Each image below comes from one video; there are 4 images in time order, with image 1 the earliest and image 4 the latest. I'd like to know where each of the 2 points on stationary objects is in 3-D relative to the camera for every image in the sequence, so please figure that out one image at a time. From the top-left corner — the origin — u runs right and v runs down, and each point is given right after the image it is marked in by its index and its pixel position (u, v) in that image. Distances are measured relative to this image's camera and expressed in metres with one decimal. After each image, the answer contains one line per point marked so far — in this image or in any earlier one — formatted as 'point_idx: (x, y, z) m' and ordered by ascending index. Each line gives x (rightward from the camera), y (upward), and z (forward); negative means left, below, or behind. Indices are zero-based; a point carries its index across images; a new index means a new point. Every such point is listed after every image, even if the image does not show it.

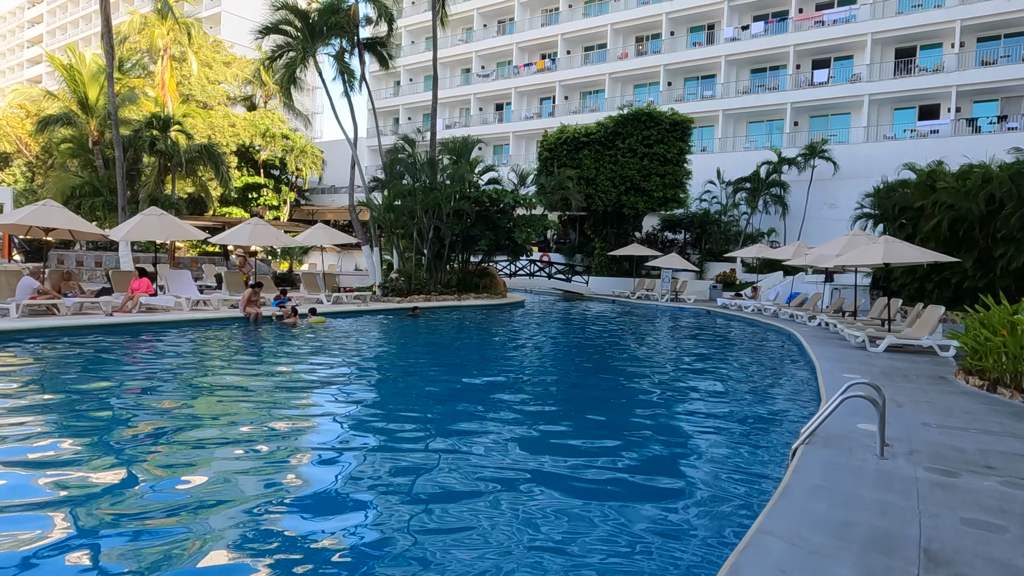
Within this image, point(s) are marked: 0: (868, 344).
0: (+6.2, -1.0, +11.5) m
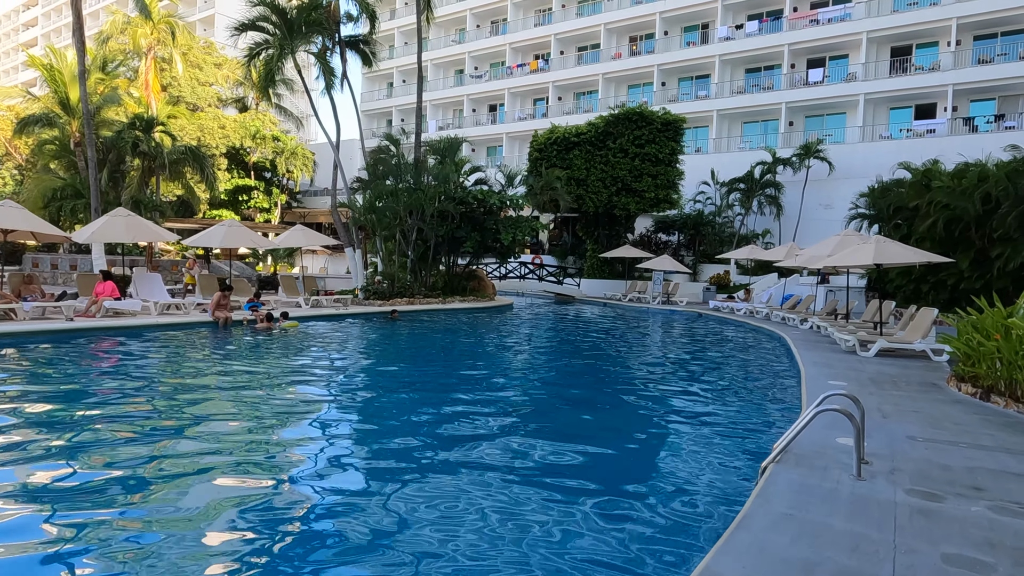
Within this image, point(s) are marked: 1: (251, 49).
0: (+5.8, -1.0, +11.1) m
1: (-6.6, +6.1, +16.8) m
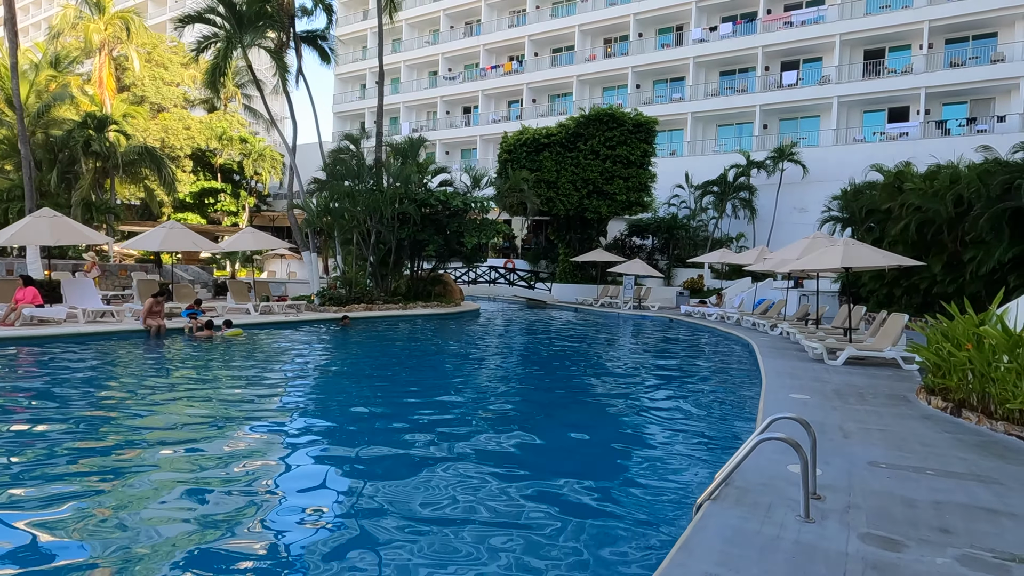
0: (+5.1, -1.1, +10.6) m
1: (-7.5, +5.9, +16.0) m
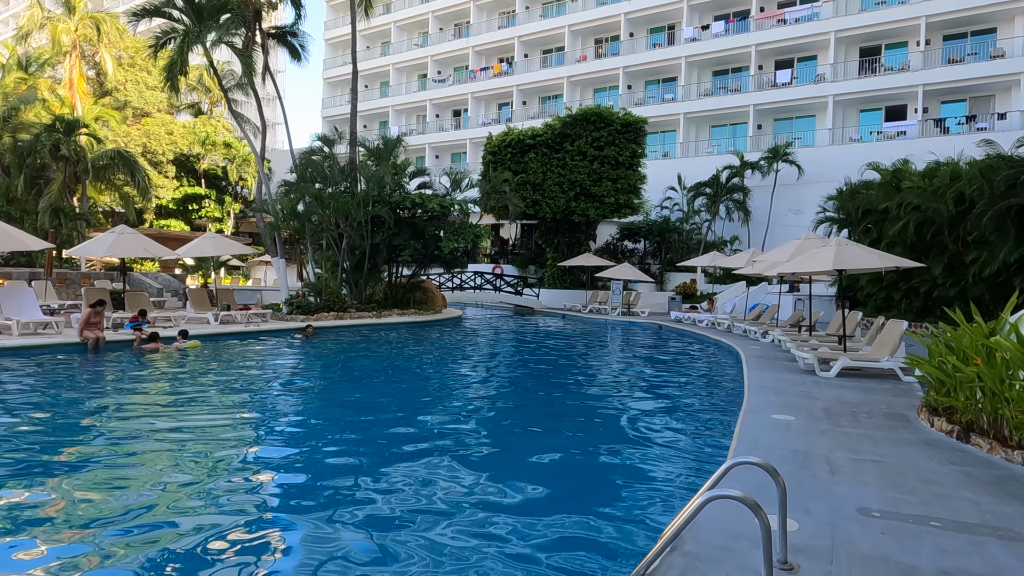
0: (+4.5, -1.1, +9.8) m
1: (-8.1, +5.7, +15.2) m
